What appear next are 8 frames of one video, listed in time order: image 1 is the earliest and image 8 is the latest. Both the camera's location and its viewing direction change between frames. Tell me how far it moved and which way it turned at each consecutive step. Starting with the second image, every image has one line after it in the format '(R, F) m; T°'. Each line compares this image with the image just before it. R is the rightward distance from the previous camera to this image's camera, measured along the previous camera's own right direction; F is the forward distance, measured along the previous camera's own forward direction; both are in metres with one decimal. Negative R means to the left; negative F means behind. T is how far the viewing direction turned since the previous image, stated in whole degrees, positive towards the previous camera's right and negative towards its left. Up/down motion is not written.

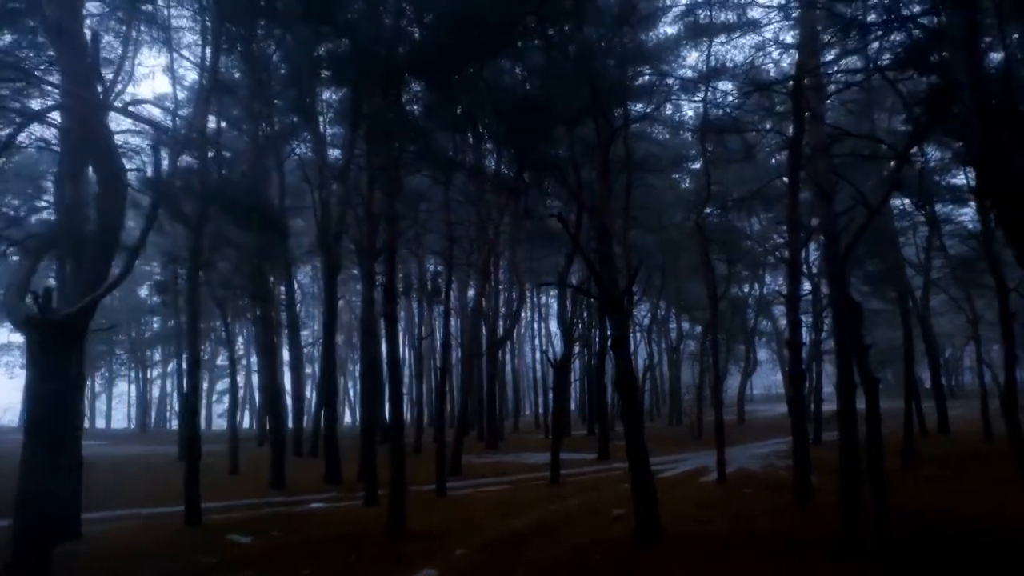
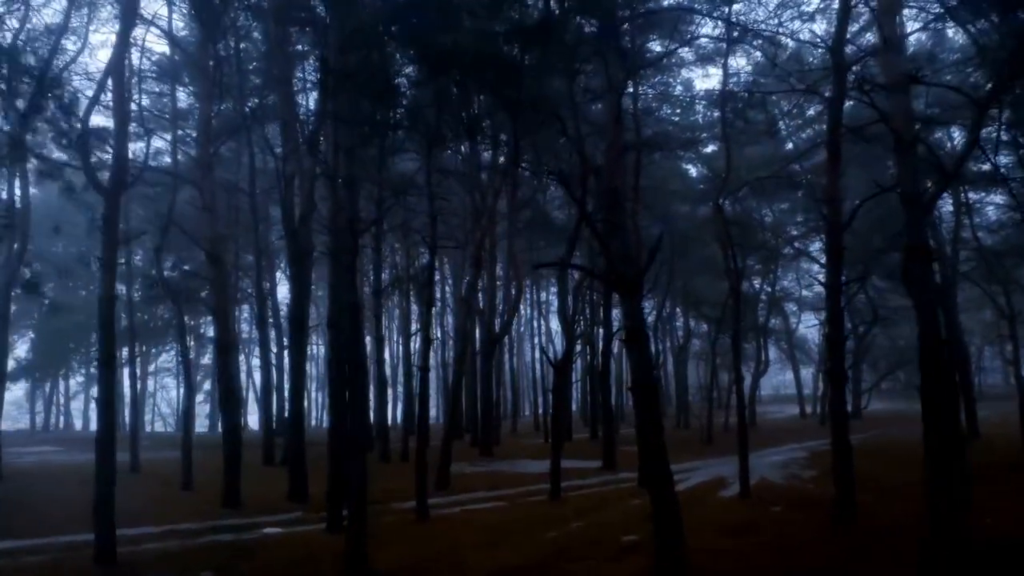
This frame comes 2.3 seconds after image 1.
(+0.1, +2.5) m; 0°
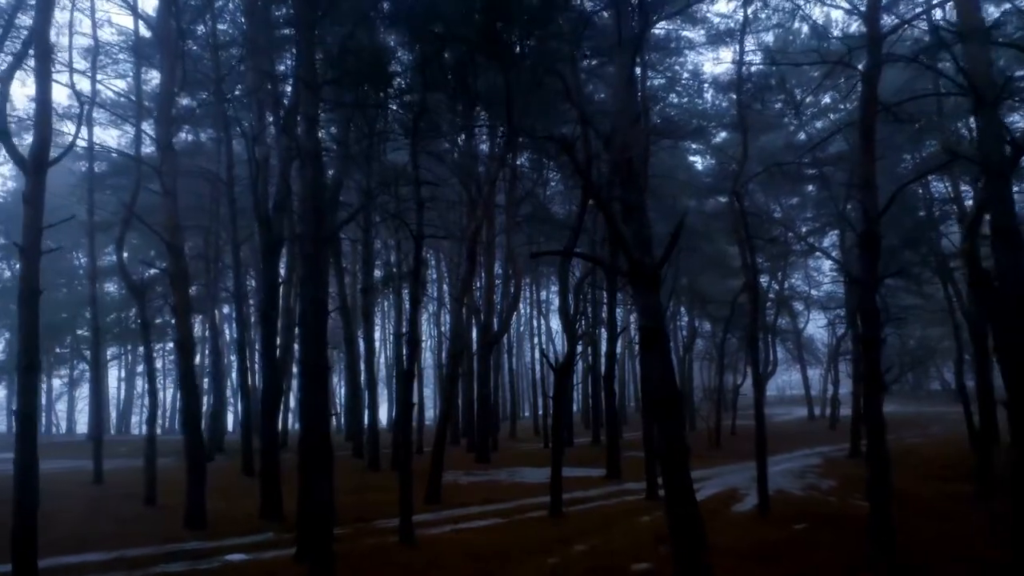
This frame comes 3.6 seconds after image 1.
(0.0, +1.6) m; 0°
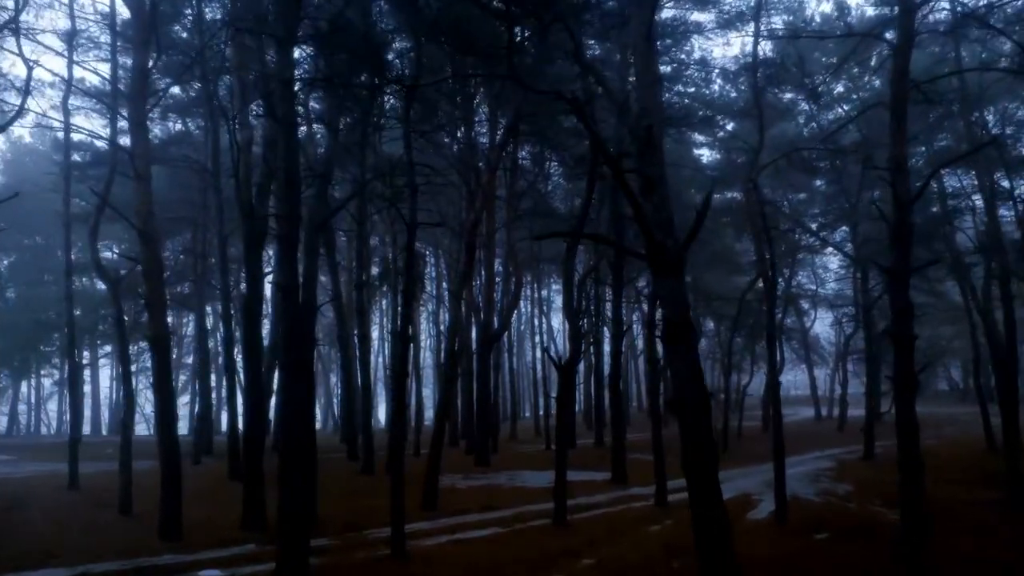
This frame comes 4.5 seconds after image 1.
(0.0, +1.0) m; 0°
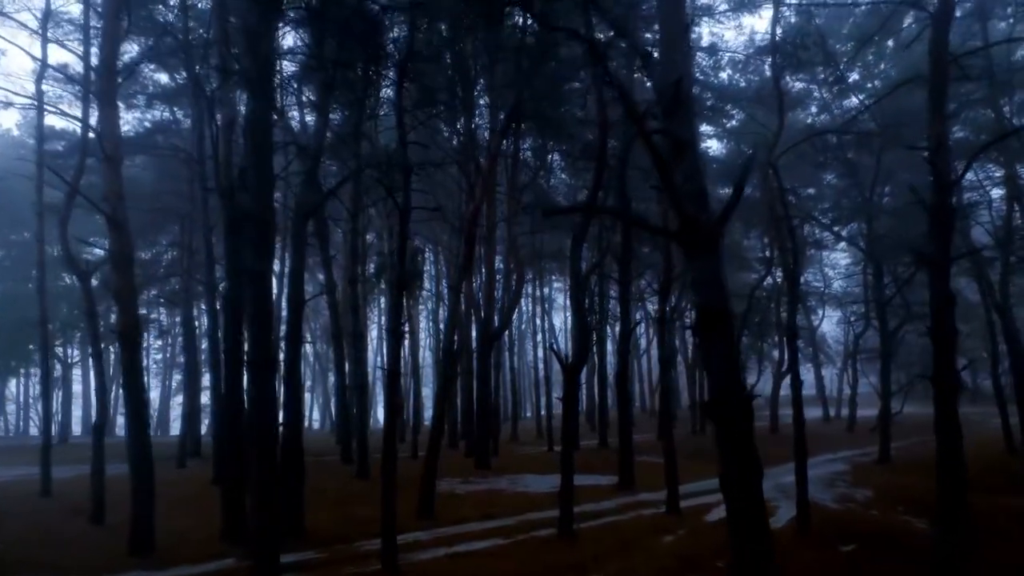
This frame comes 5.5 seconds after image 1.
(0.0, +1.1) m; 0°
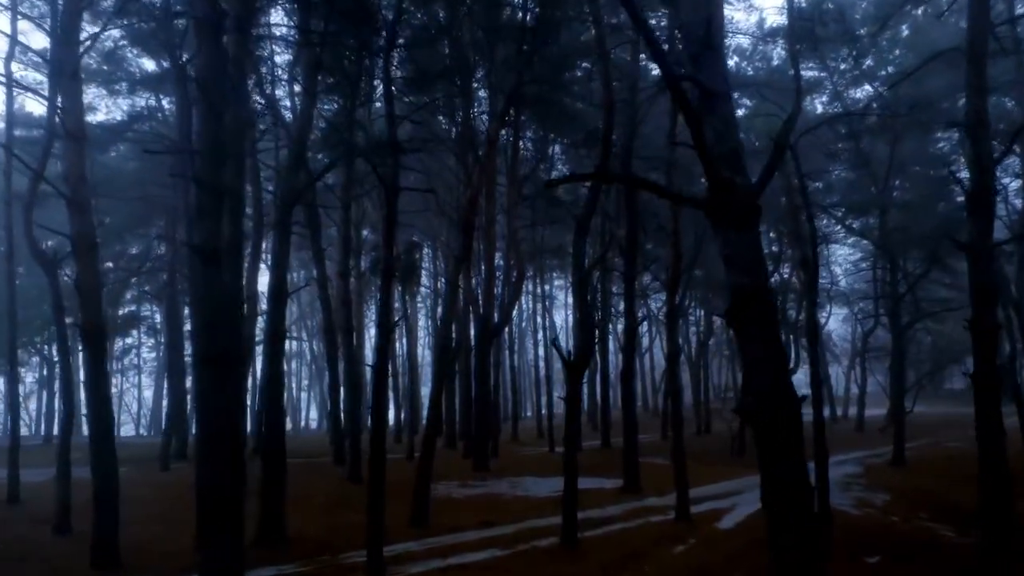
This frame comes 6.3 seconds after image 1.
(0.0, +1.0) m; 0°
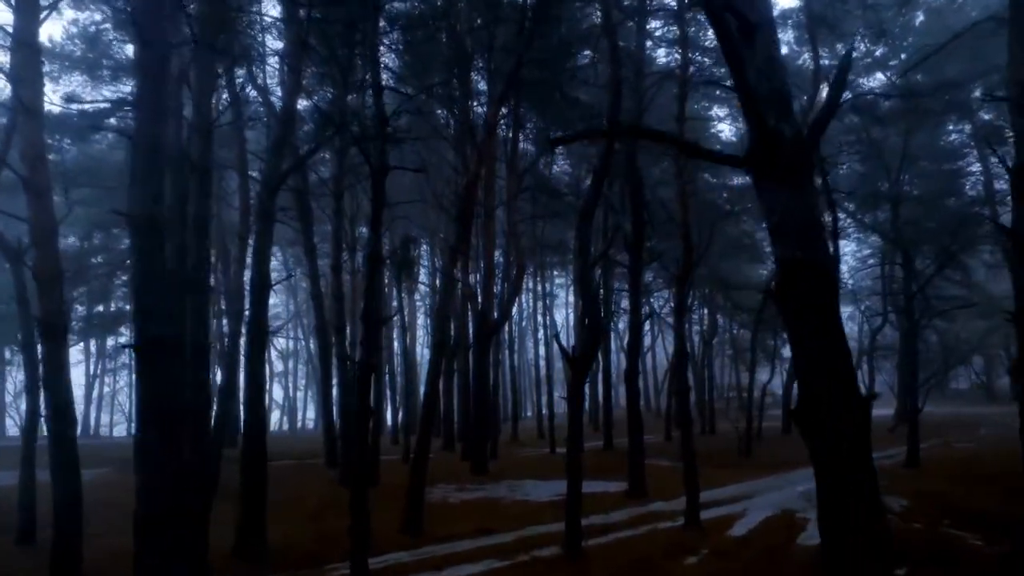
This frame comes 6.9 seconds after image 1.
(0.0, +0.9) m; 0°
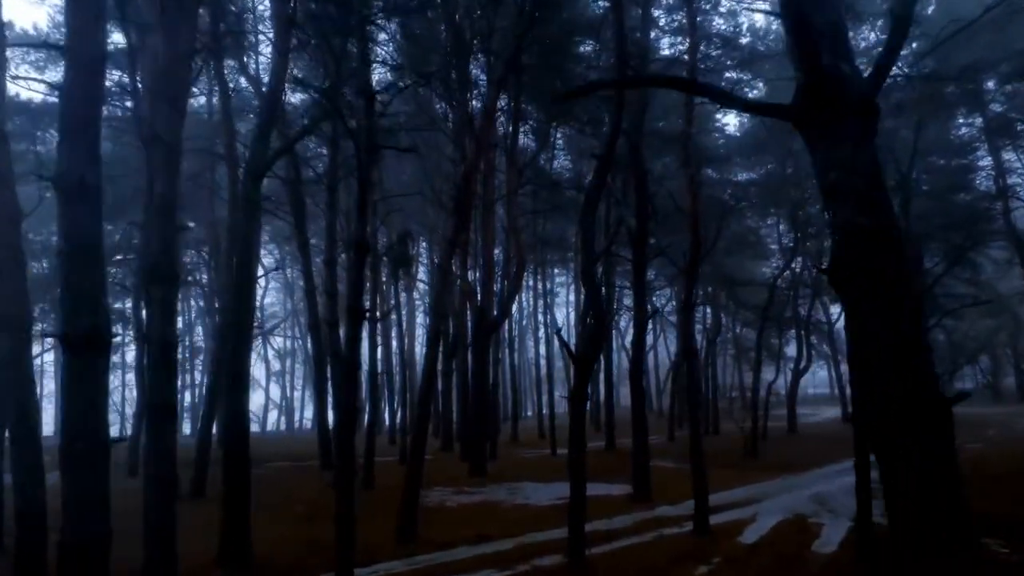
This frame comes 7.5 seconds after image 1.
(0.0, +0.7) m; 0°
